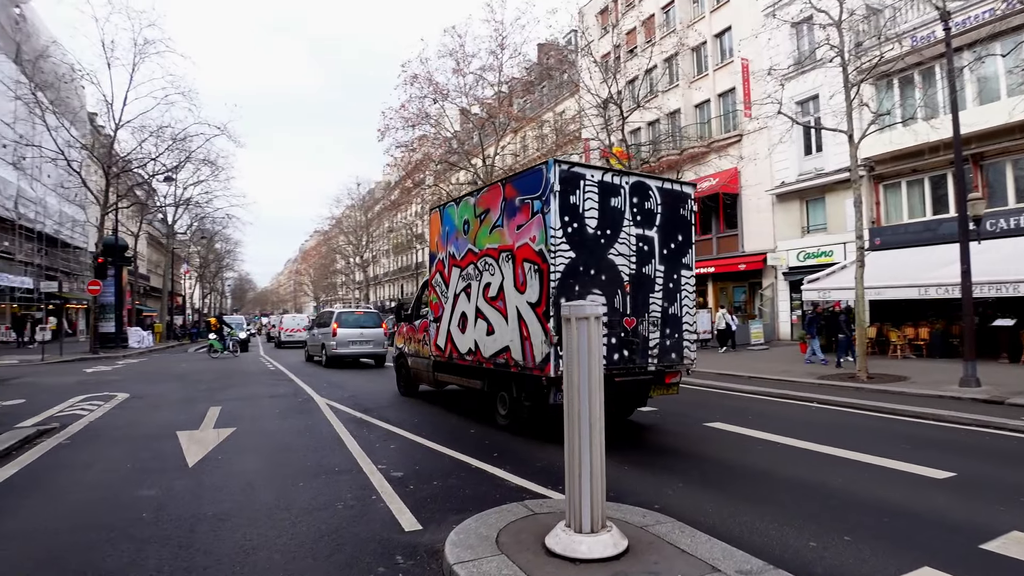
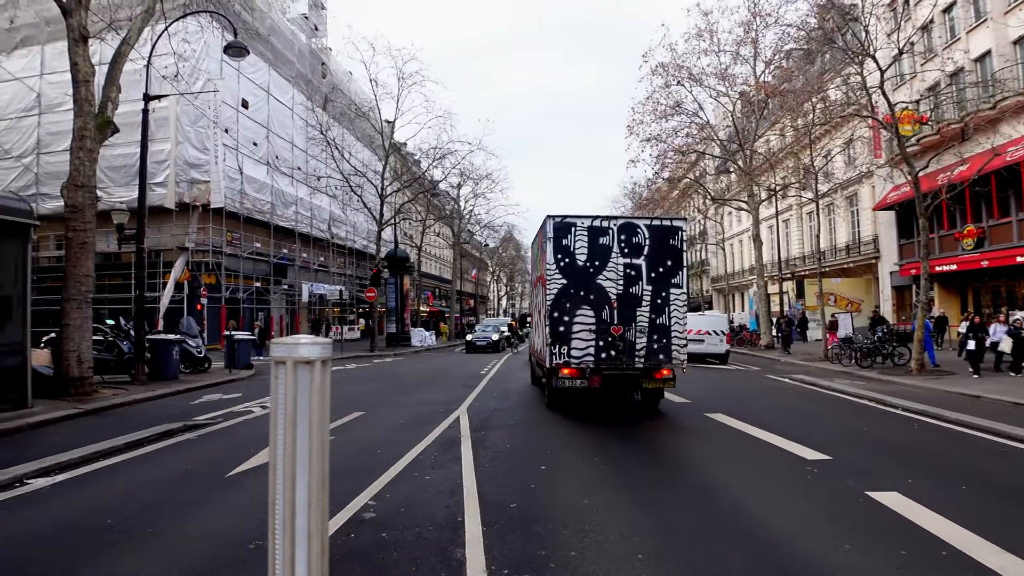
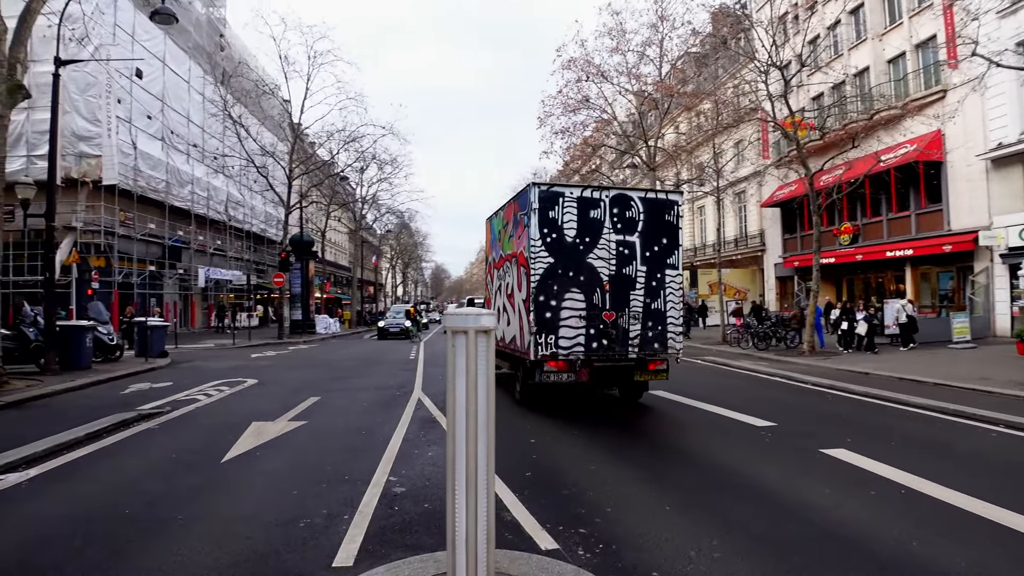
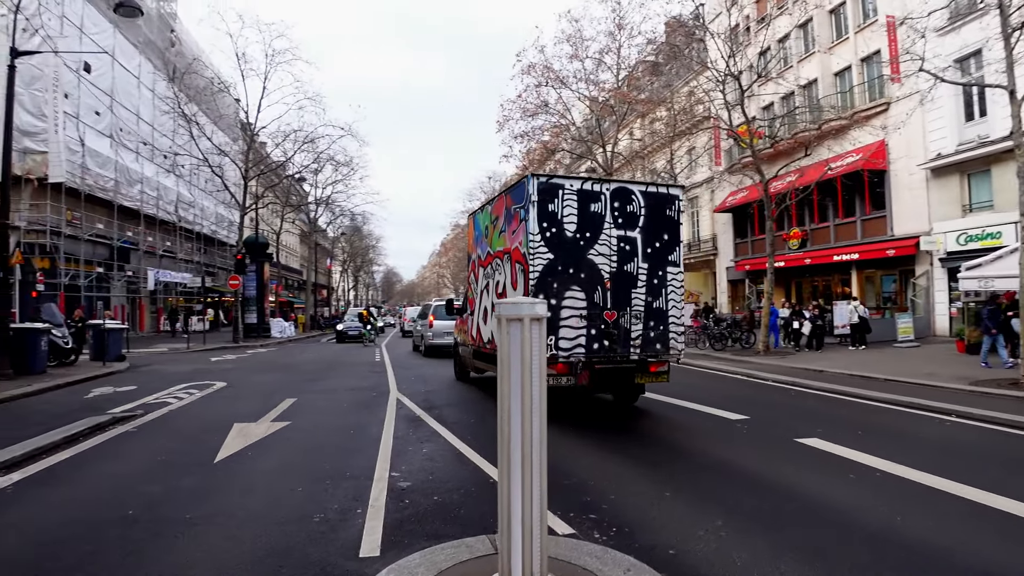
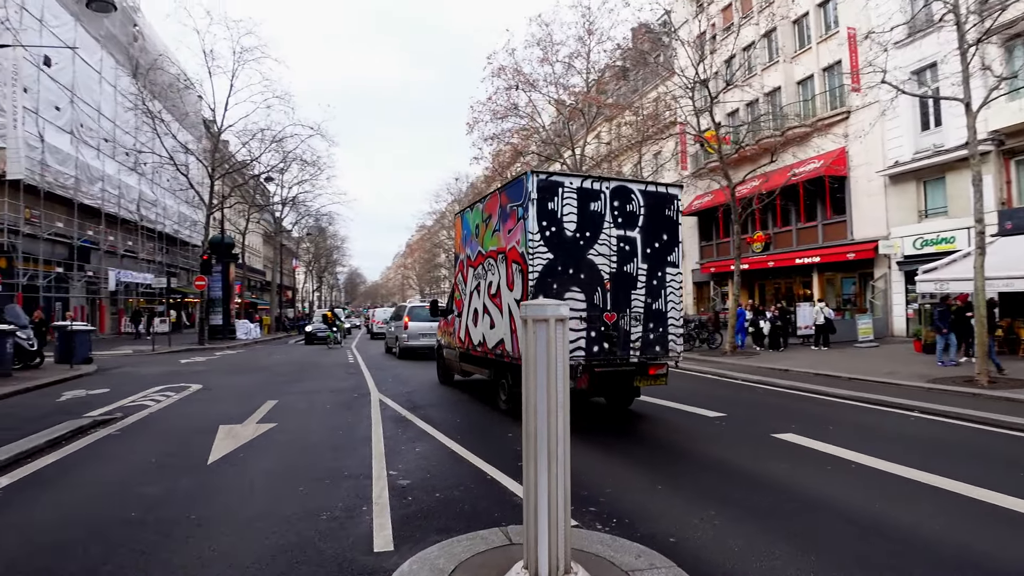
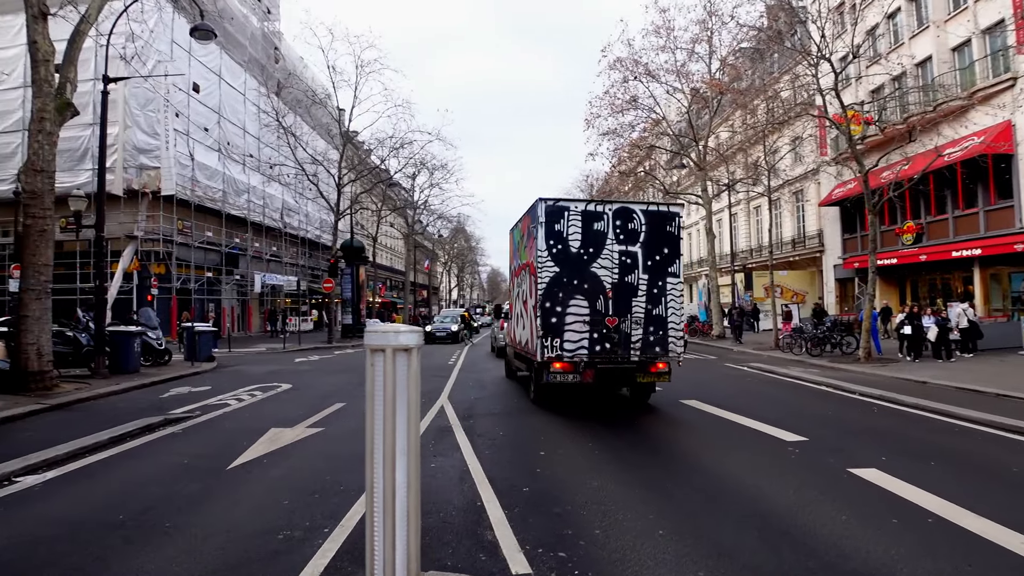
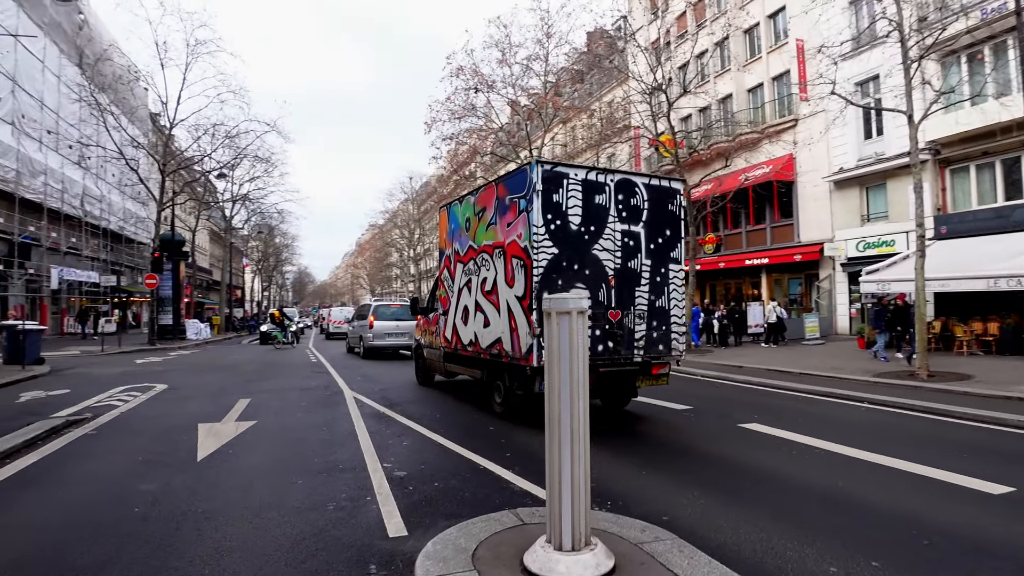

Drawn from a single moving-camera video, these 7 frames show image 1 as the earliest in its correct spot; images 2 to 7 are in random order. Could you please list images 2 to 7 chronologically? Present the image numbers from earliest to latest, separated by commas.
7, 5, 4, 3, 6, 2
